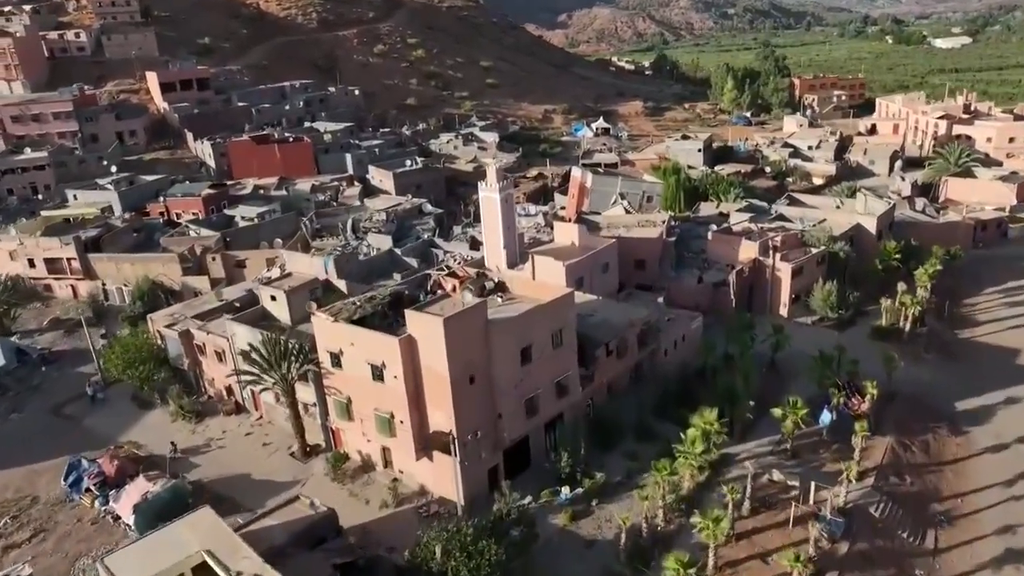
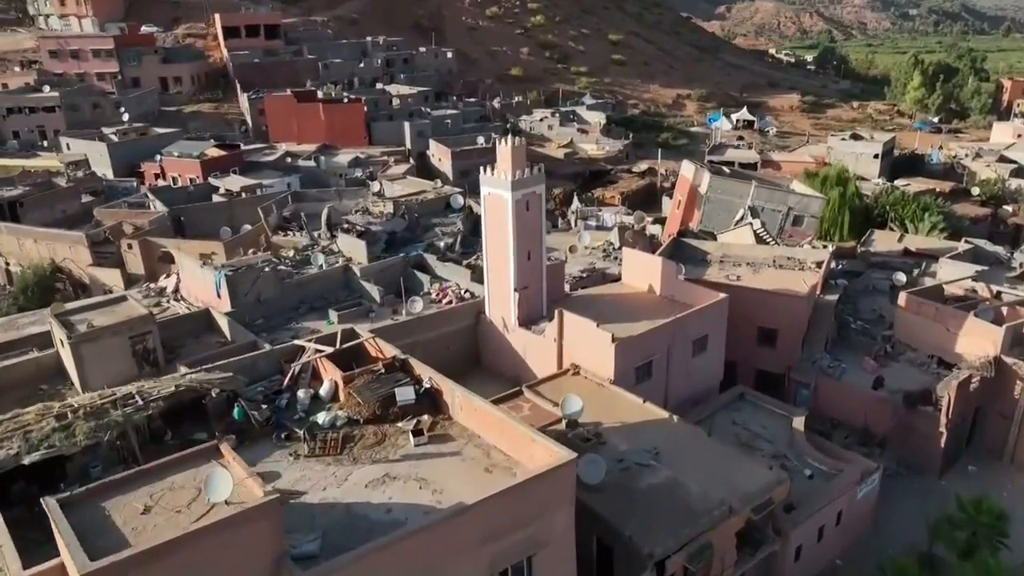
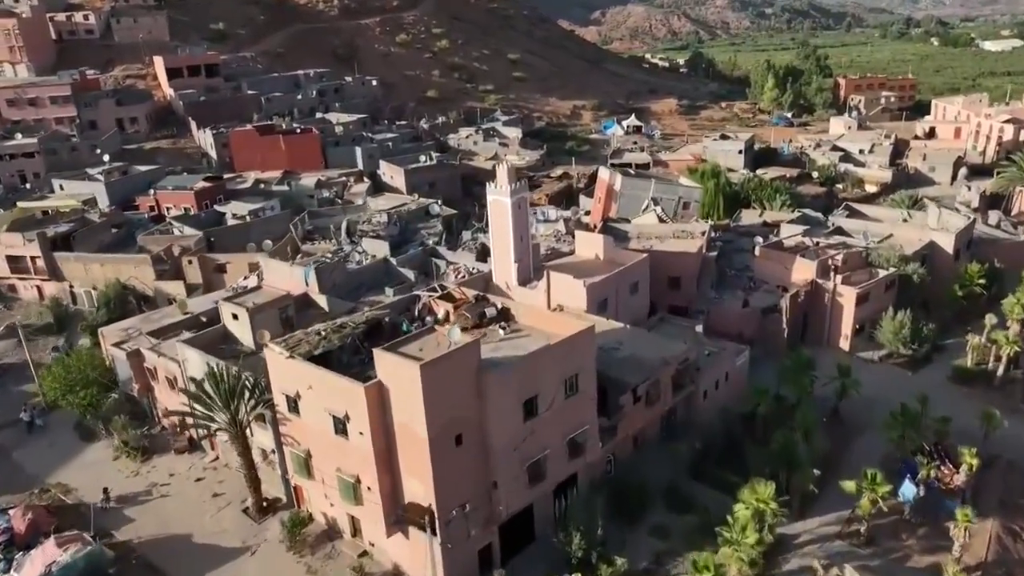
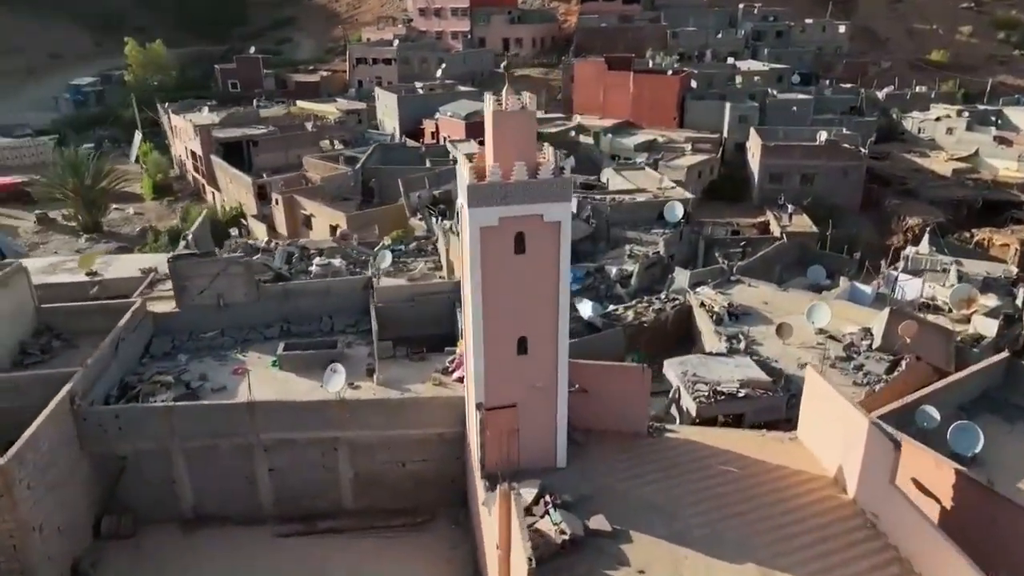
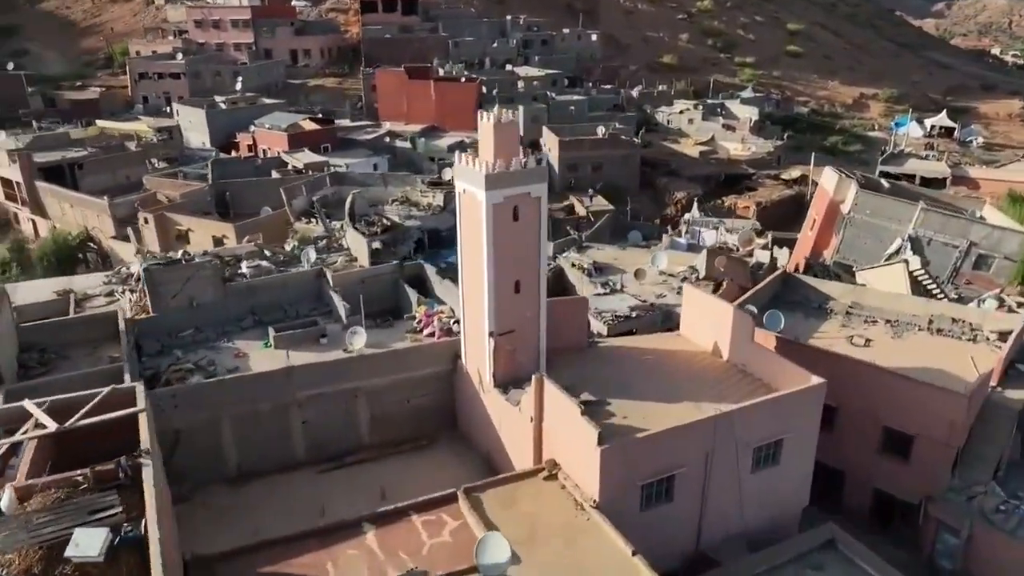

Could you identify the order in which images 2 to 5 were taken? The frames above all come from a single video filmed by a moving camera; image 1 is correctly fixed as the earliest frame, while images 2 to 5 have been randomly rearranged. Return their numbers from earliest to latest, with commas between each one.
3, 2, 5, 4
